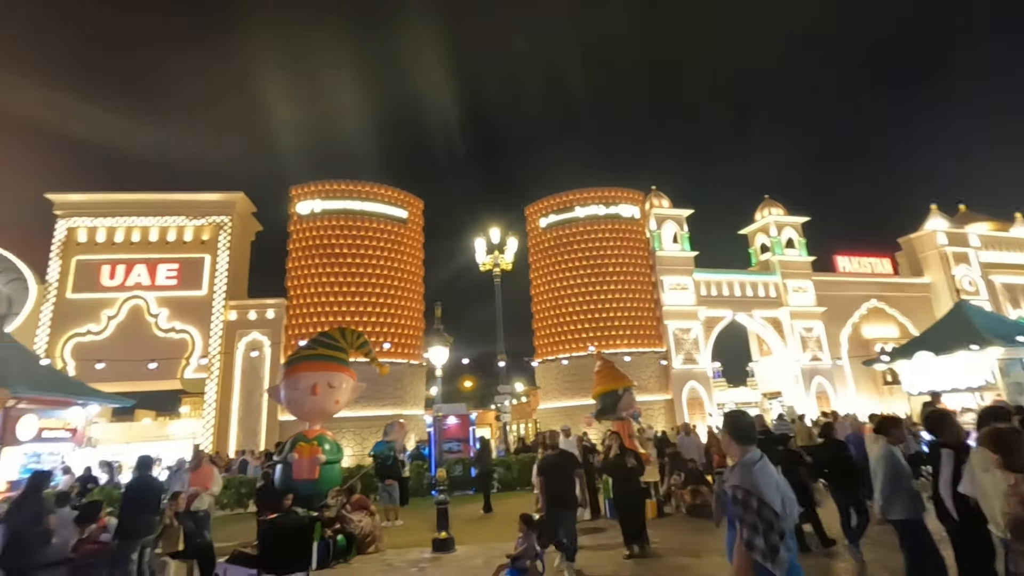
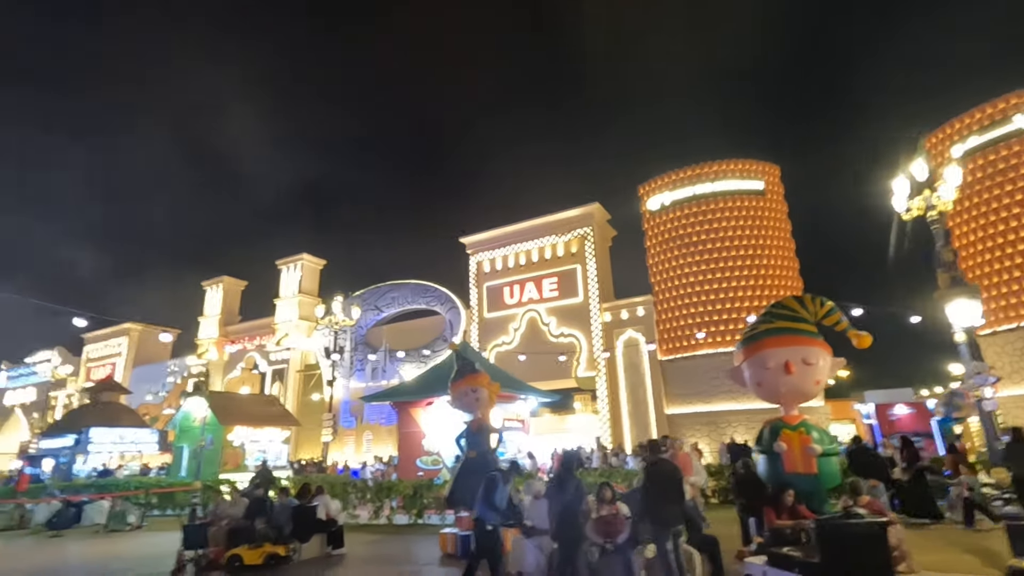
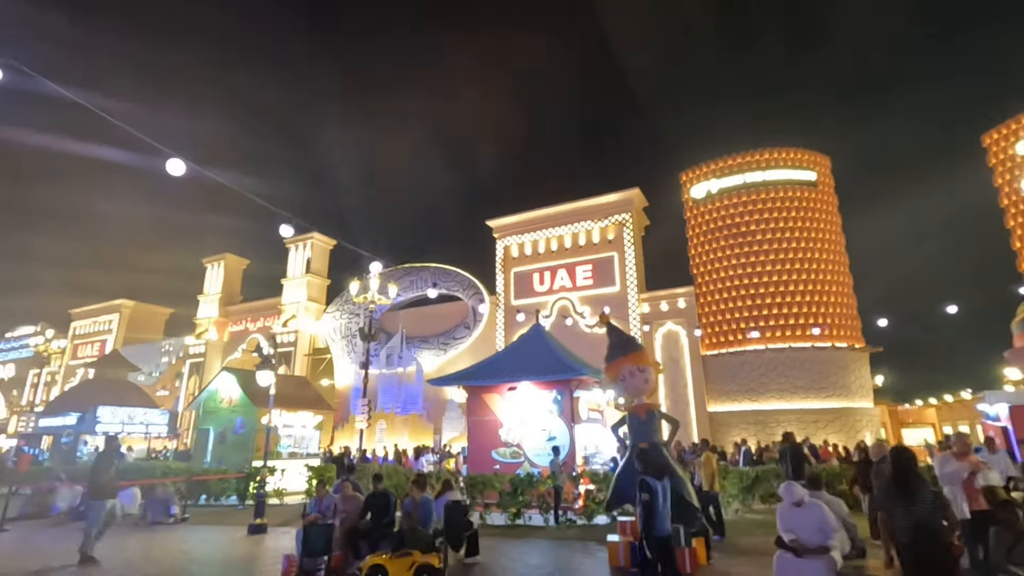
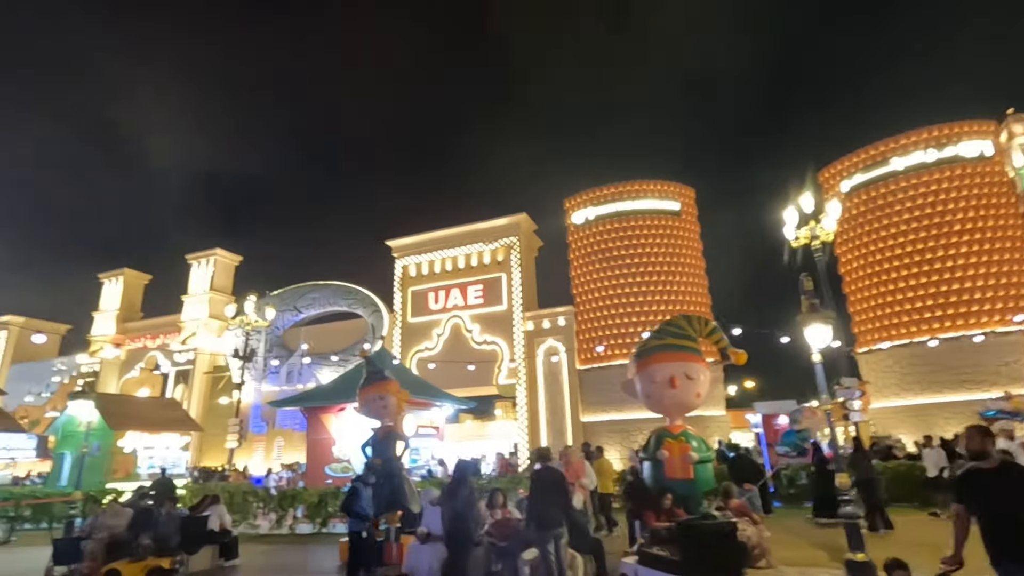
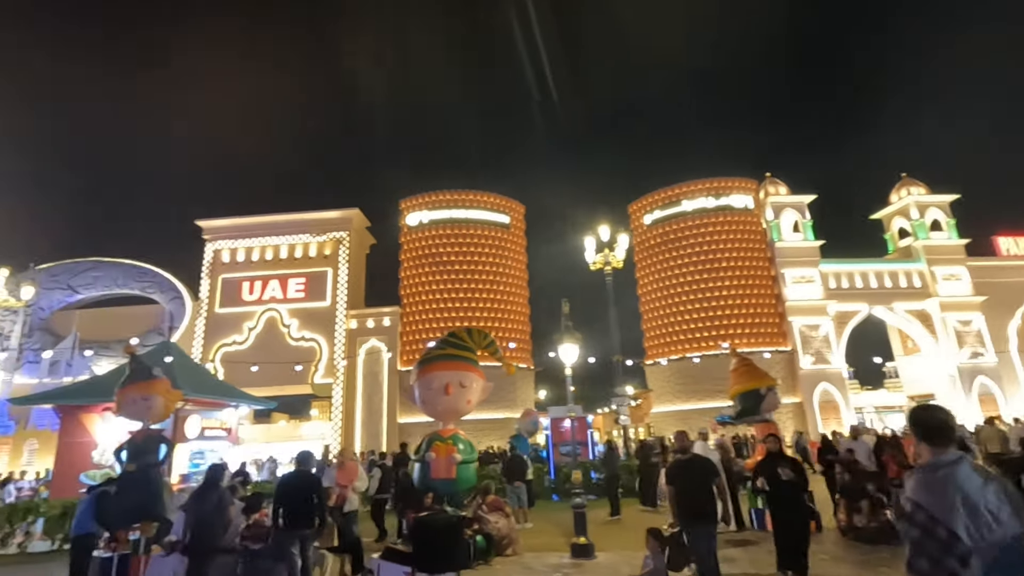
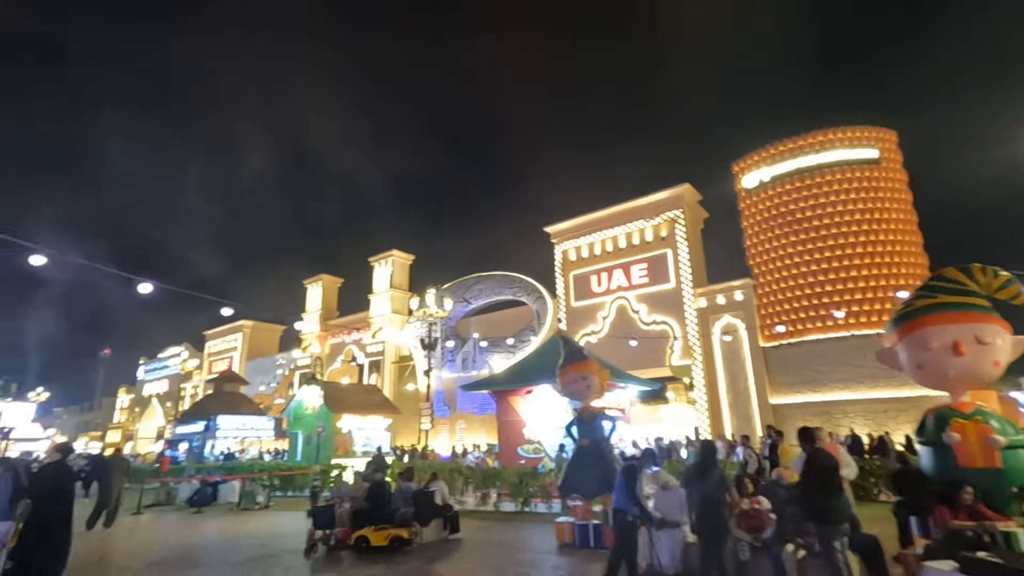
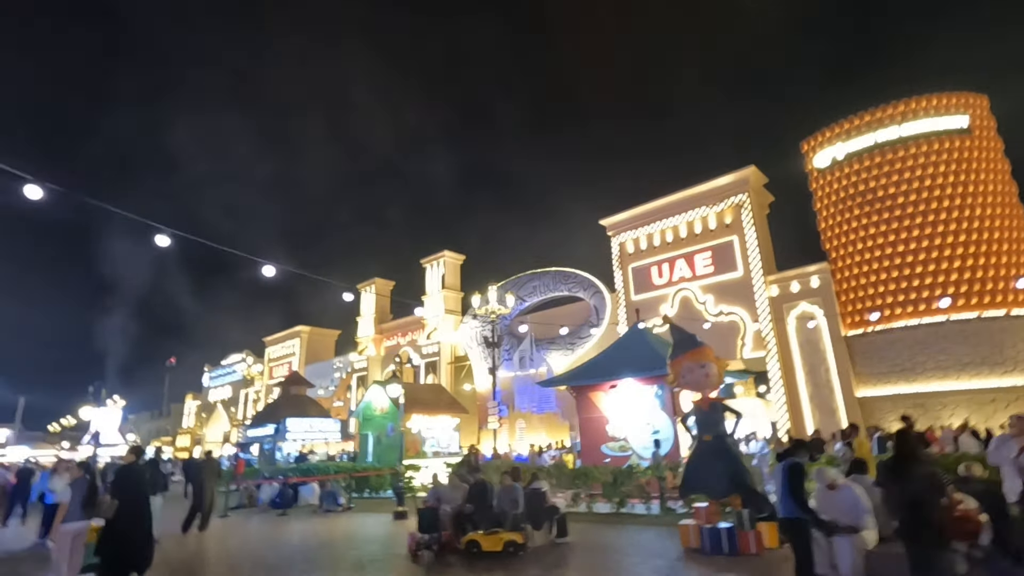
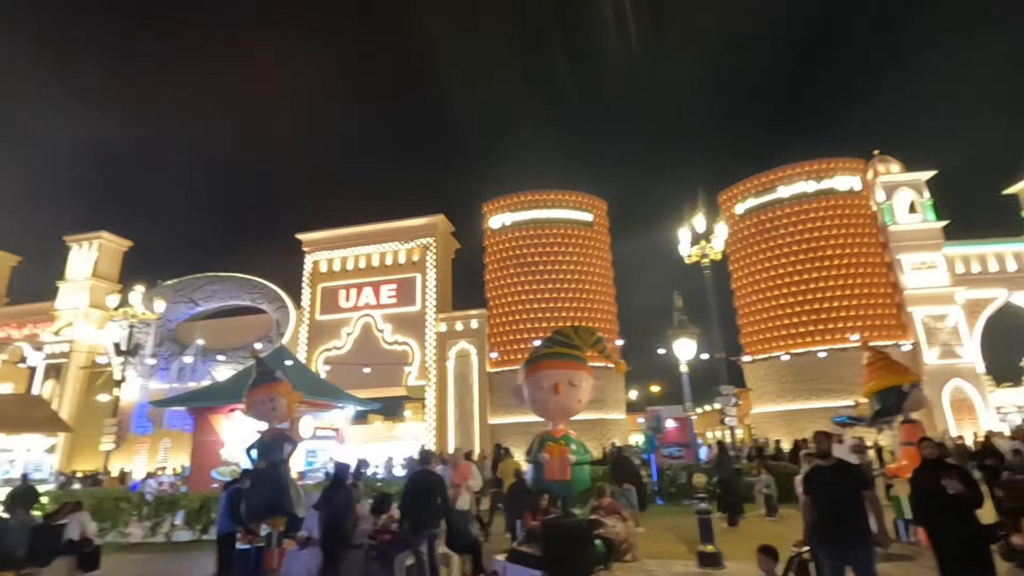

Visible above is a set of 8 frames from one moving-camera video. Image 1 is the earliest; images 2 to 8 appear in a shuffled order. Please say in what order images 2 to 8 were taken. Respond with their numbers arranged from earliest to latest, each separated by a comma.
5, 8, 4, 2, 6, 7, 3
